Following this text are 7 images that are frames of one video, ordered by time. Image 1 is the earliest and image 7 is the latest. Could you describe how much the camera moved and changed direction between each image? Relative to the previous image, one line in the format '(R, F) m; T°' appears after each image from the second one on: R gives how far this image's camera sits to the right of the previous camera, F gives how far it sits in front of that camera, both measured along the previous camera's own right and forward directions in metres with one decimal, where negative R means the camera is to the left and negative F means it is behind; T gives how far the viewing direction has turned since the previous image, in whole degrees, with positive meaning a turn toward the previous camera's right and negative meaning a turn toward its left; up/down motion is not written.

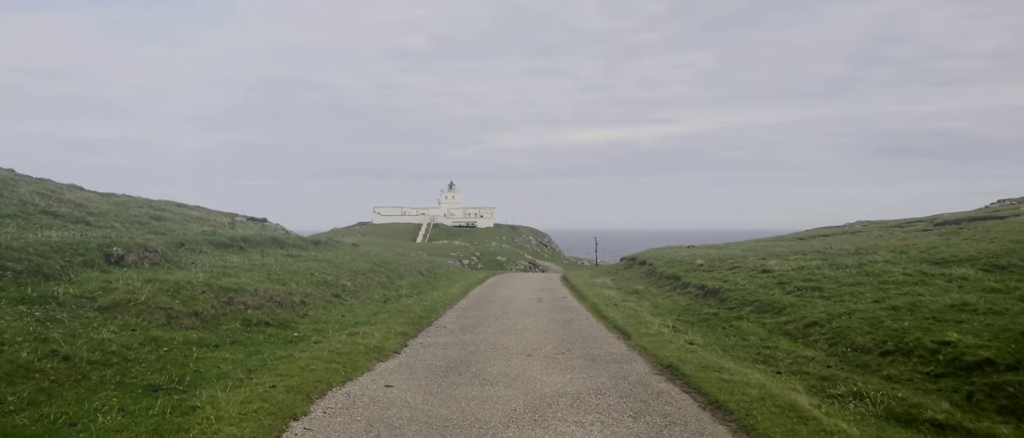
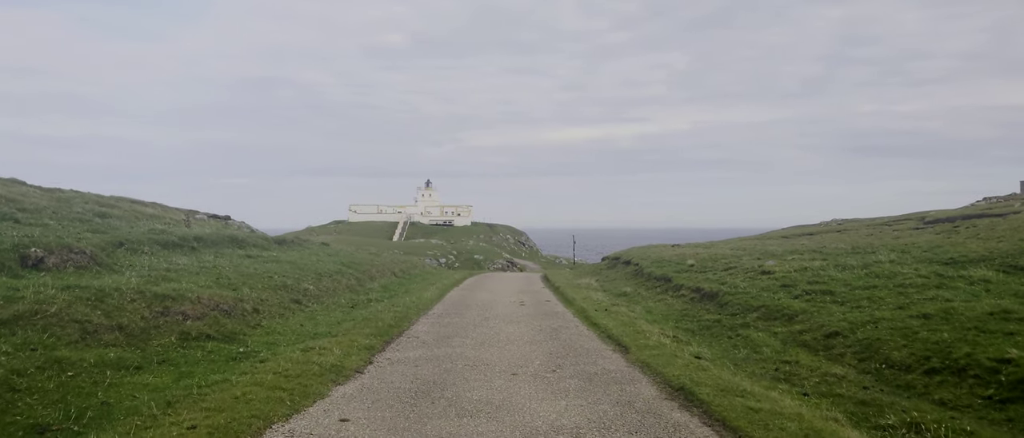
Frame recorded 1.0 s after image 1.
(-0.1, +2.5) m; +2°
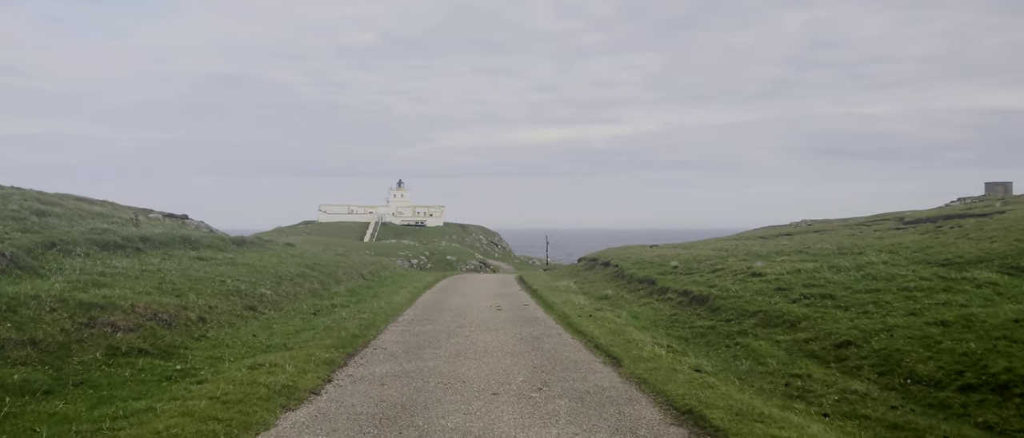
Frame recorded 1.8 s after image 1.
(-0.1, +1.9) m; +2°
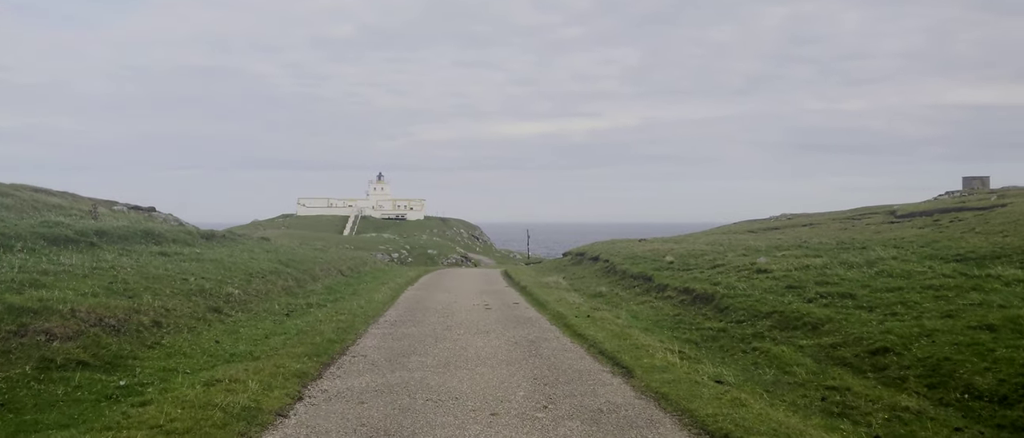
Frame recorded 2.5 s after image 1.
(-0.3, +1.9) m; +2°
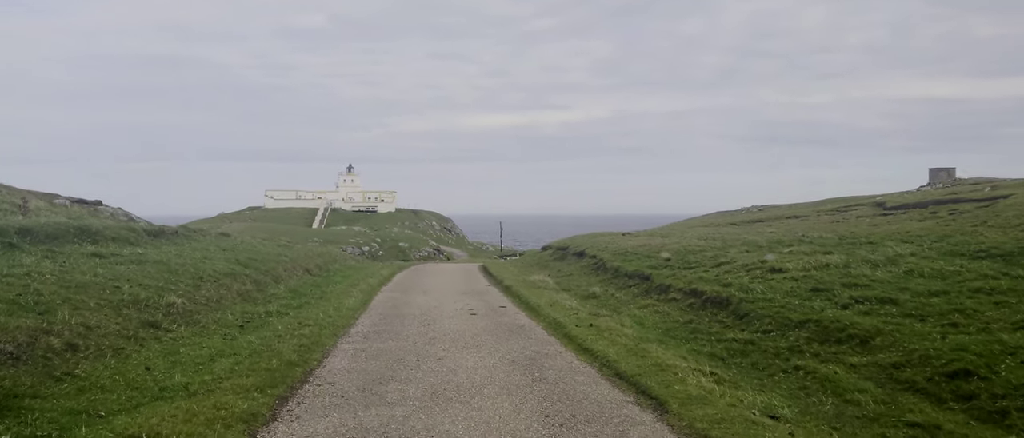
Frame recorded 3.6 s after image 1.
(-0.5, +2.8) m; +2°
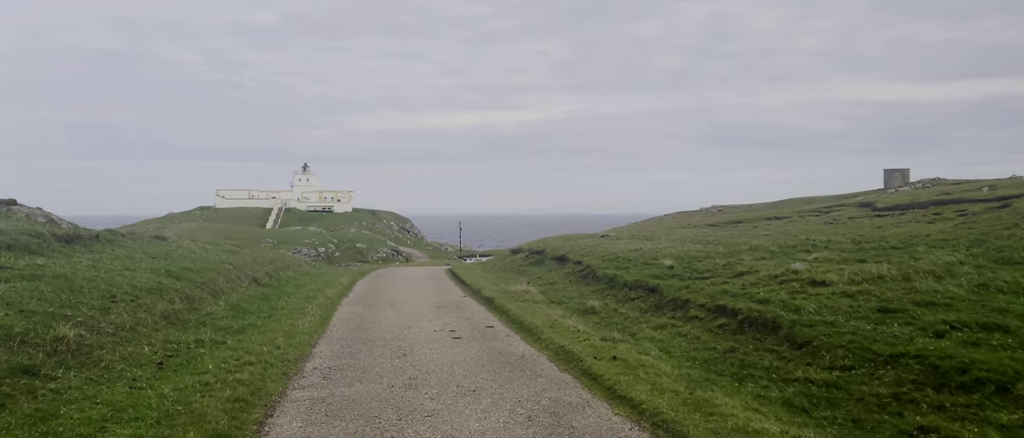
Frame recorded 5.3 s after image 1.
(-0.9, +4.1) m; +3°
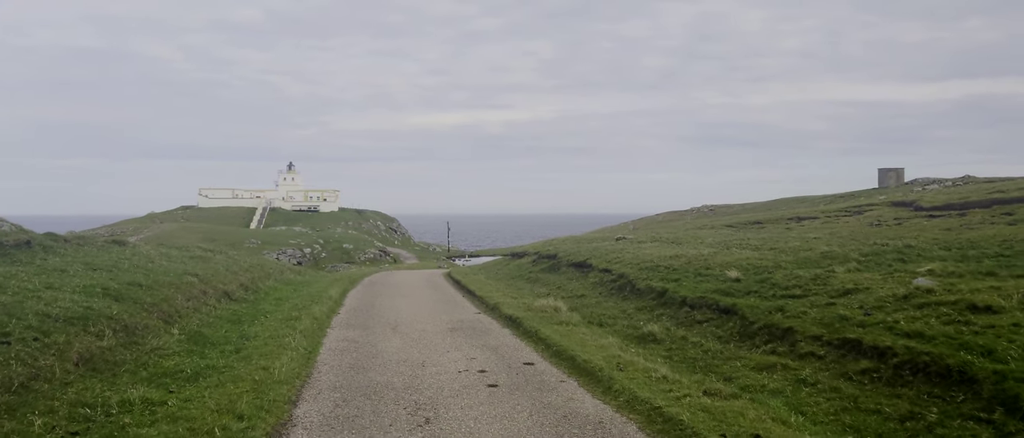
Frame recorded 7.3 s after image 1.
(-1.3, +5.1) m; +1°
